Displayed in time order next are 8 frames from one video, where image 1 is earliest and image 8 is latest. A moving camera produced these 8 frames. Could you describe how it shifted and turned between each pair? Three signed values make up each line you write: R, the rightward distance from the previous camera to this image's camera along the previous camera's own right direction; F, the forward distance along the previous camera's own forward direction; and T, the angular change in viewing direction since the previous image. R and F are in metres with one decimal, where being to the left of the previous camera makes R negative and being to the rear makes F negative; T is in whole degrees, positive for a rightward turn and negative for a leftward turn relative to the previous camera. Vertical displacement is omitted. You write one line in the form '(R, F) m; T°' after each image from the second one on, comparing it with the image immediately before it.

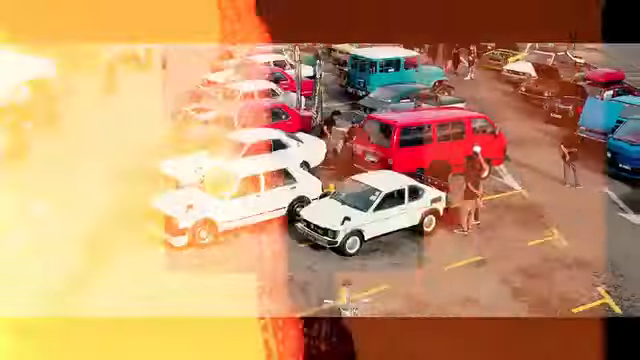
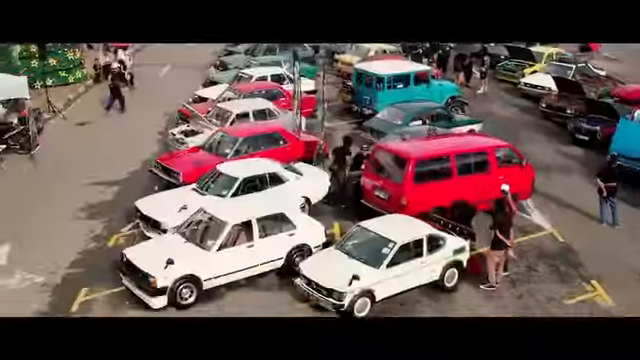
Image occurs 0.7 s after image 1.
(0.0, +0.5) m; 0°
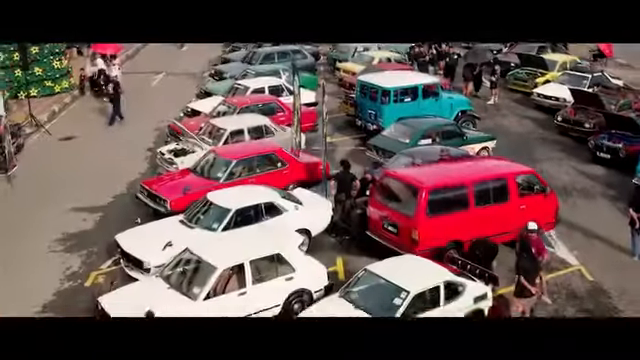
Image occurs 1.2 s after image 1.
(0.0, +0.3) m; 0°
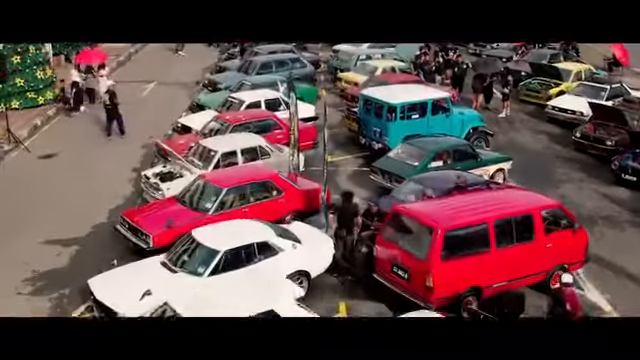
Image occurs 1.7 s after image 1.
(0.0, +0.4) m; 0°
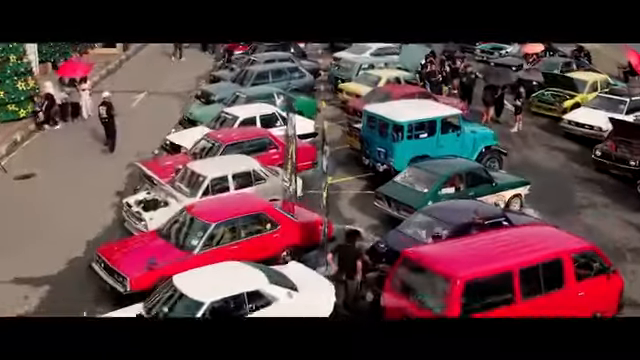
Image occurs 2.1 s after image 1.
(0.0, +0.3) m; 0°
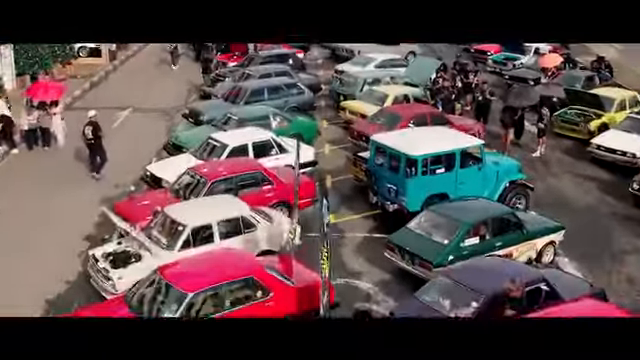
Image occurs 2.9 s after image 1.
(0.0, +0.5) m; 0°
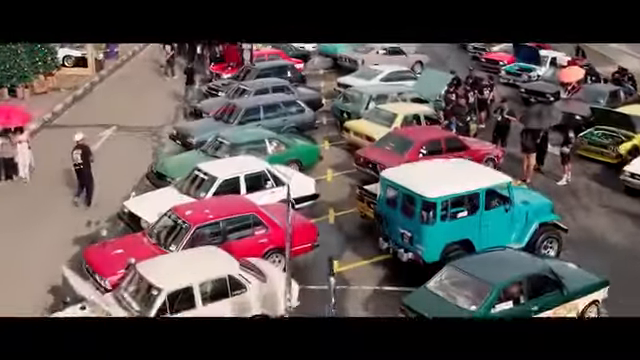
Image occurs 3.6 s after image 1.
(0.0, +0.5) m; 0°
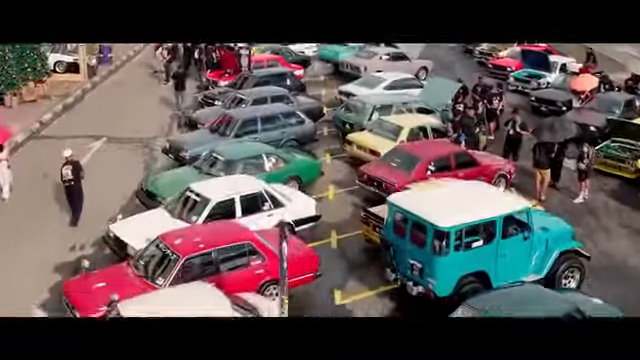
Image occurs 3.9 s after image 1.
(0.0, +0.2) m; 0°
